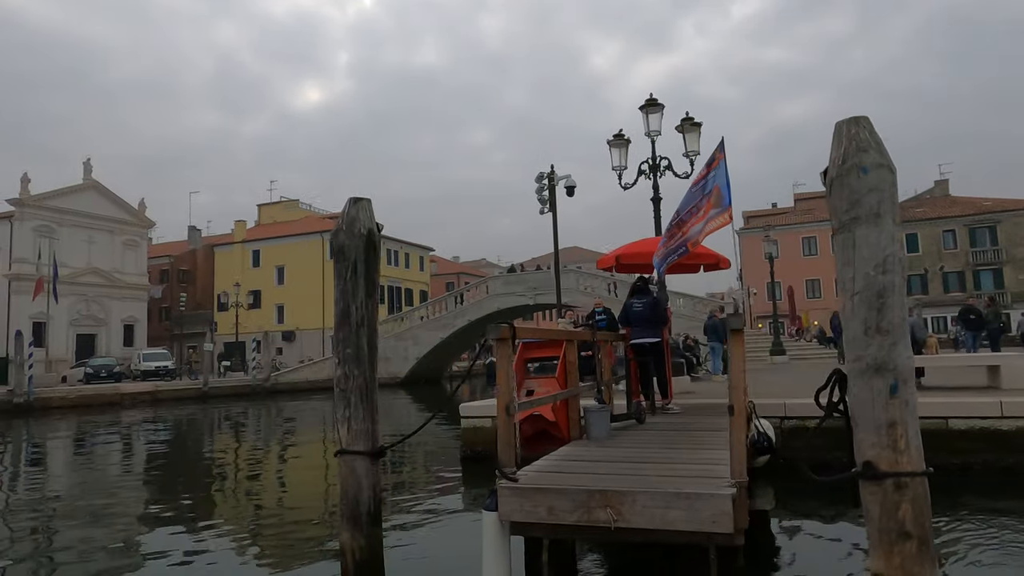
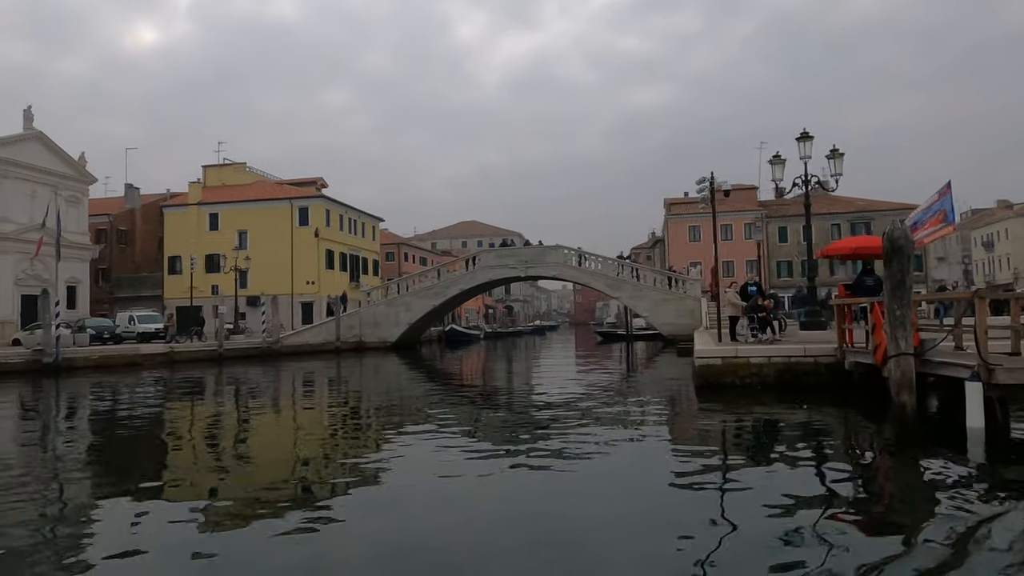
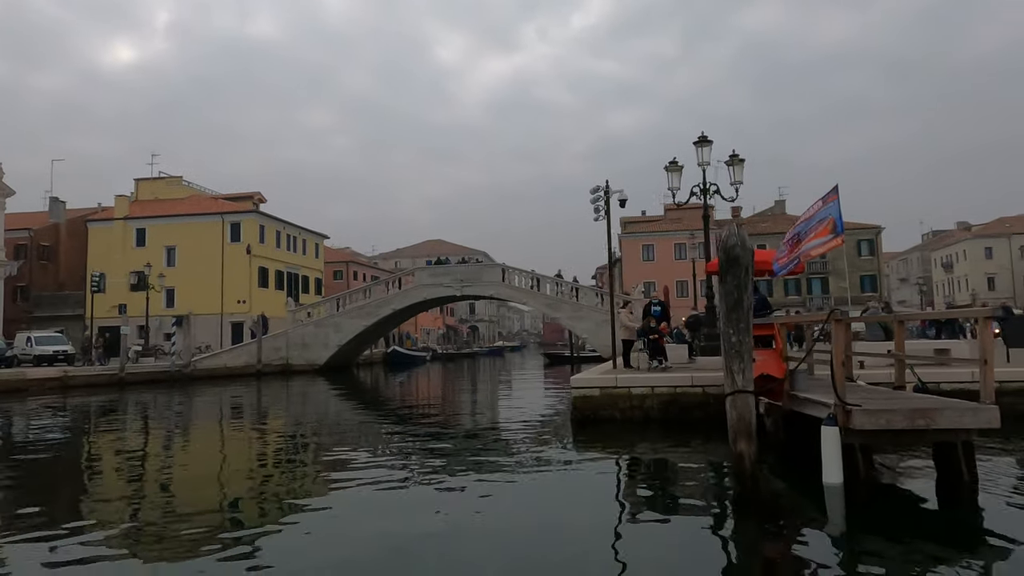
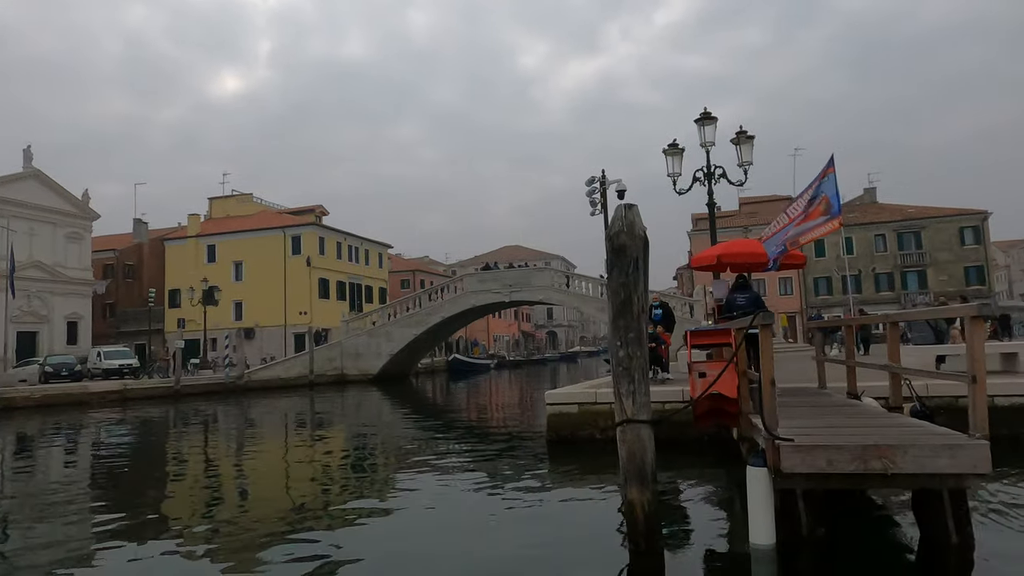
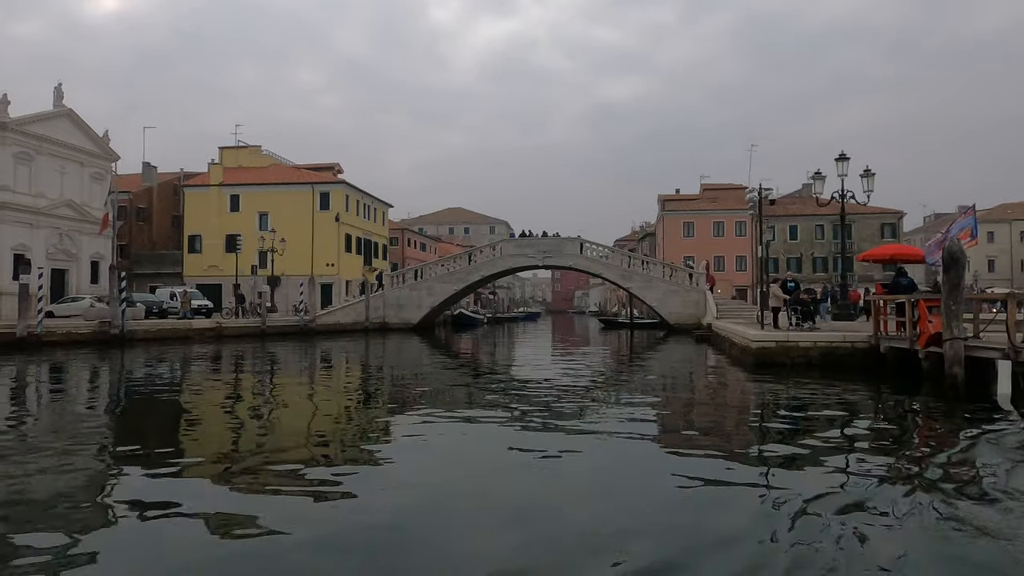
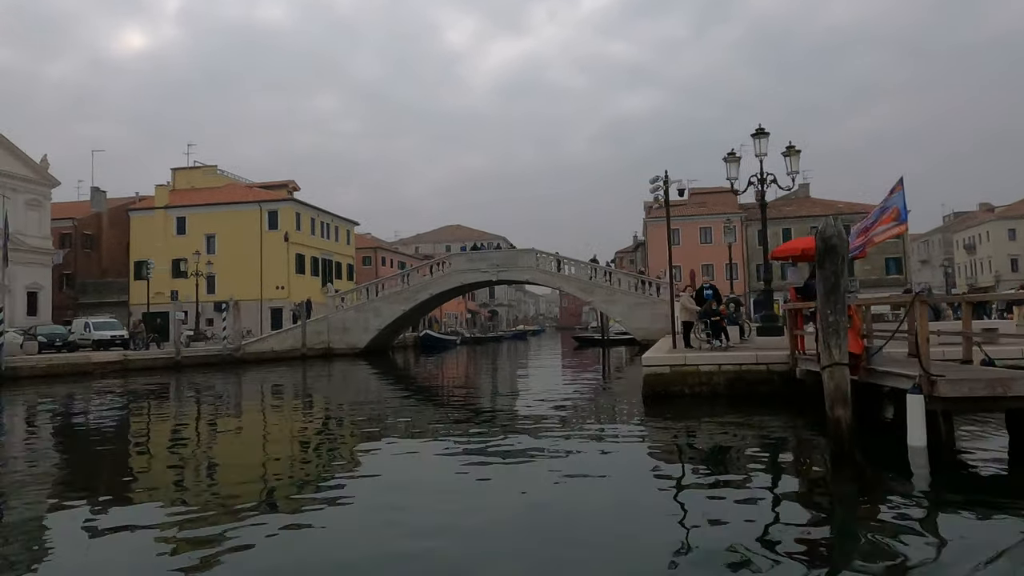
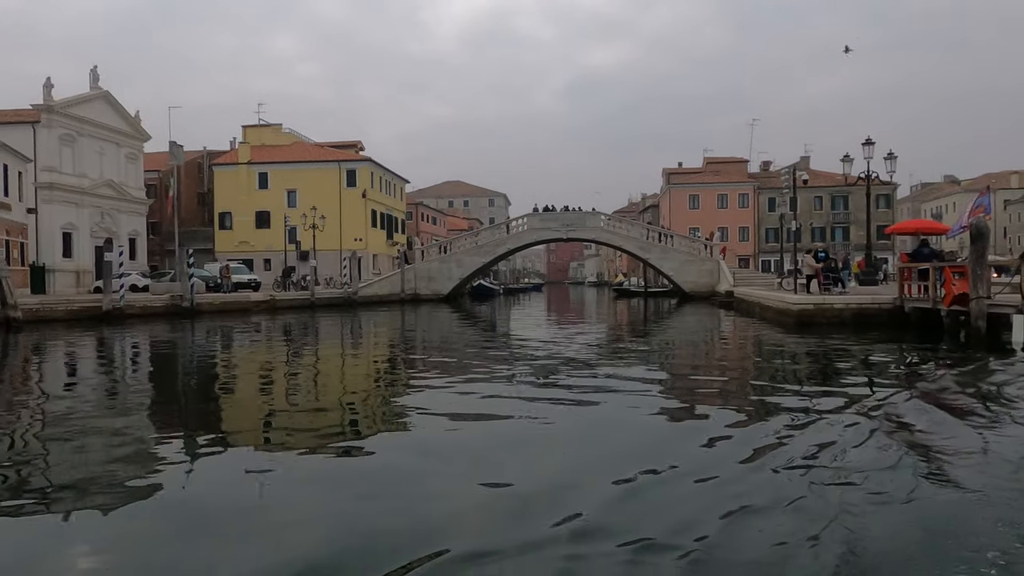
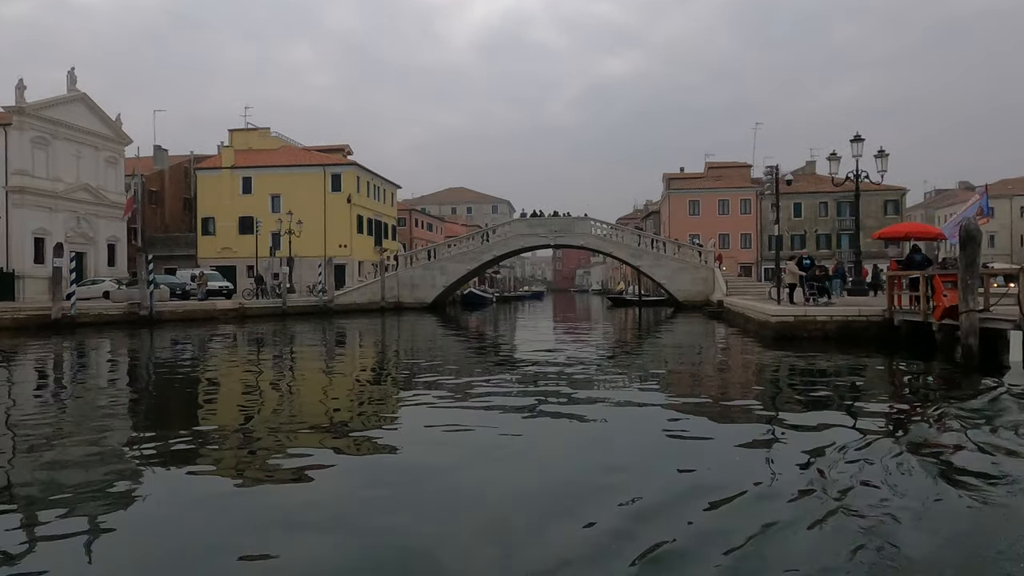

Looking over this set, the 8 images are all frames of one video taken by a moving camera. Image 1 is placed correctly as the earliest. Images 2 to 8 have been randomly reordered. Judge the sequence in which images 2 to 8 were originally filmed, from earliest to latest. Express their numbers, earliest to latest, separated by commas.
4, 3, 6, 2, 5, 8, 7
